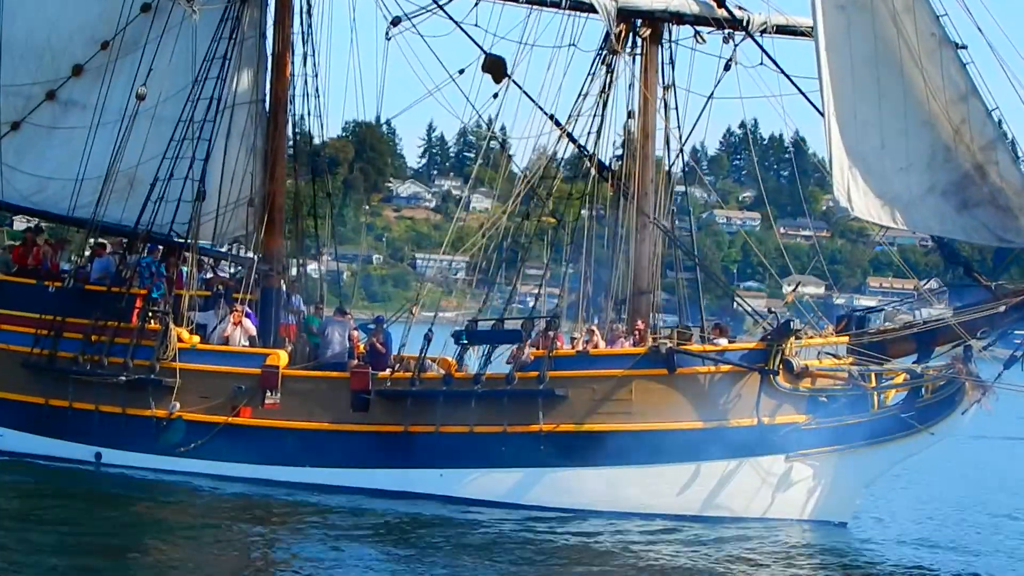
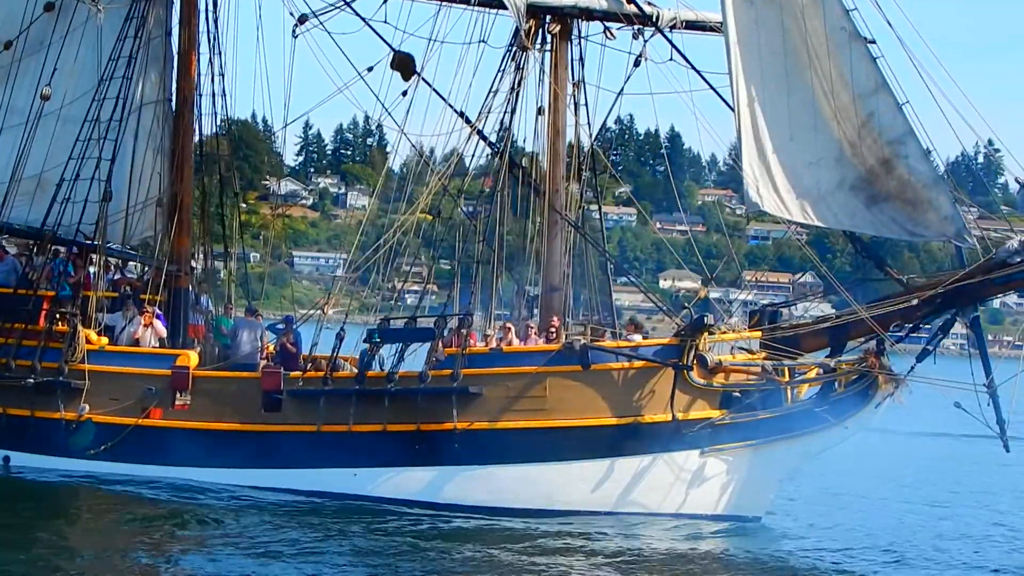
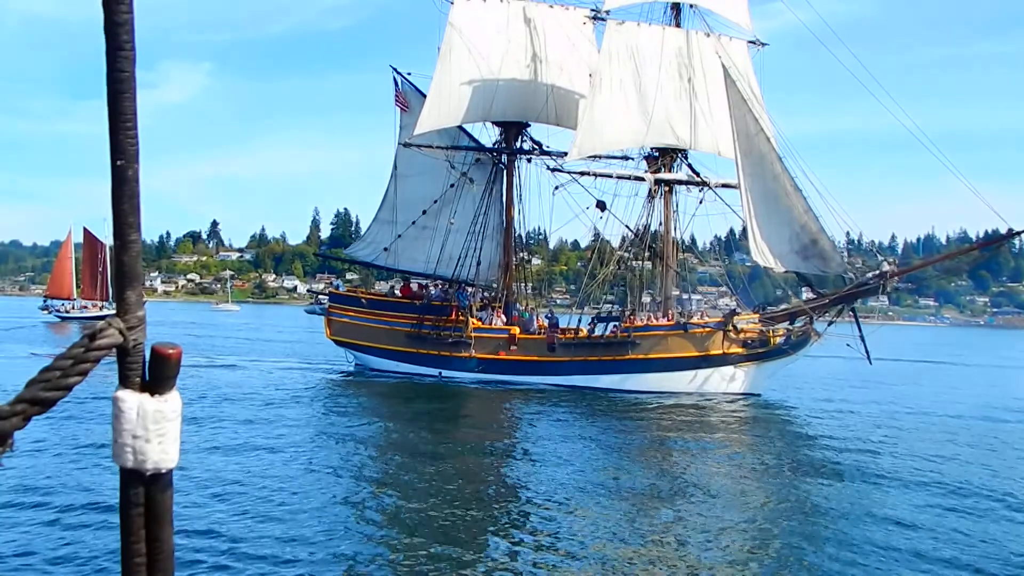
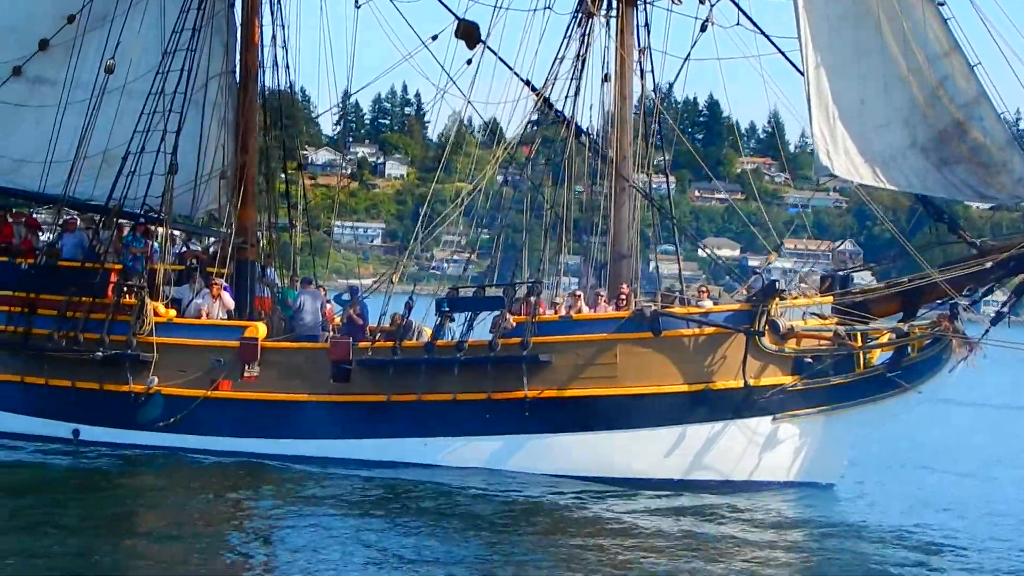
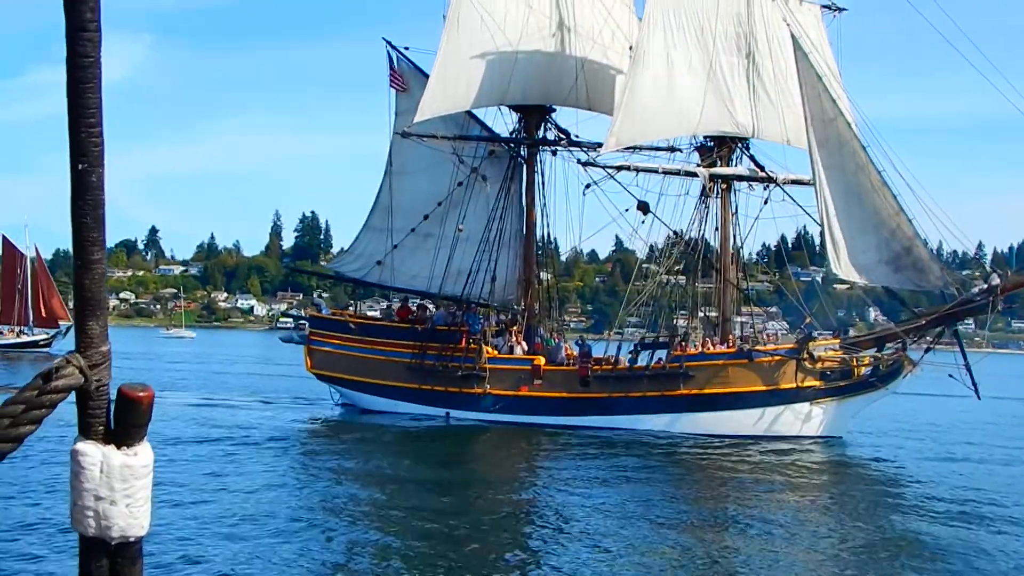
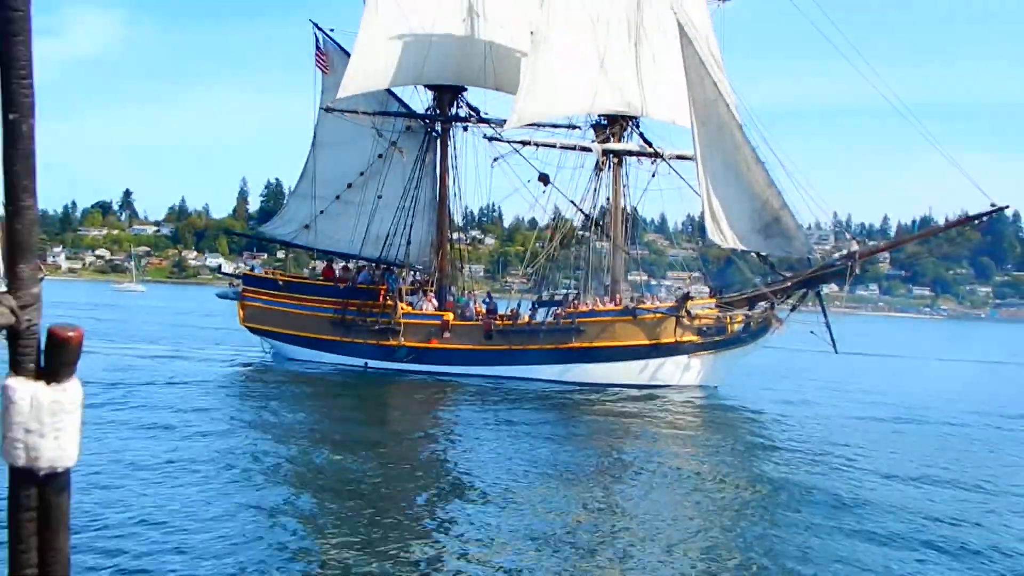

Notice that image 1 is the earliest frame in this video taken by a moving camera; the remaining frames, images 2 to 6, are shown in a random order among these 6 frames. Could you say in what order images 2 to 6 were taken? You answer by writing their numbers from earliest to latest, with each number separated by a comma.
2, 4, 6, 3, 5
